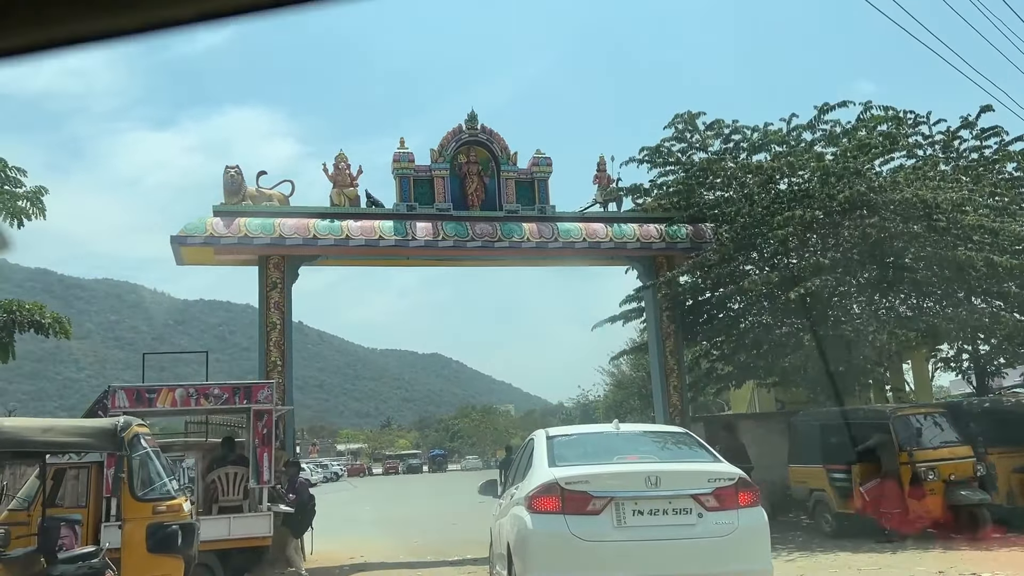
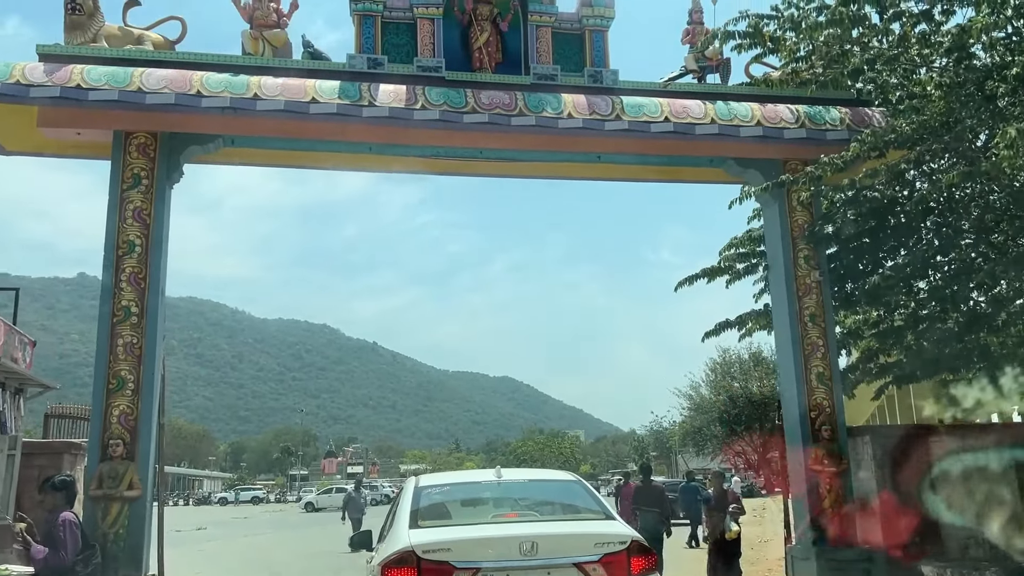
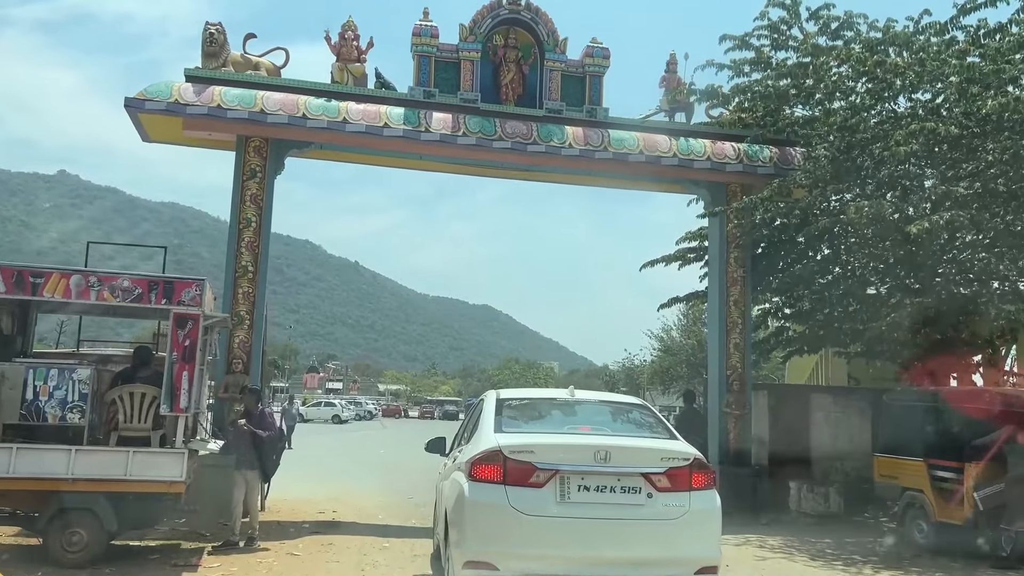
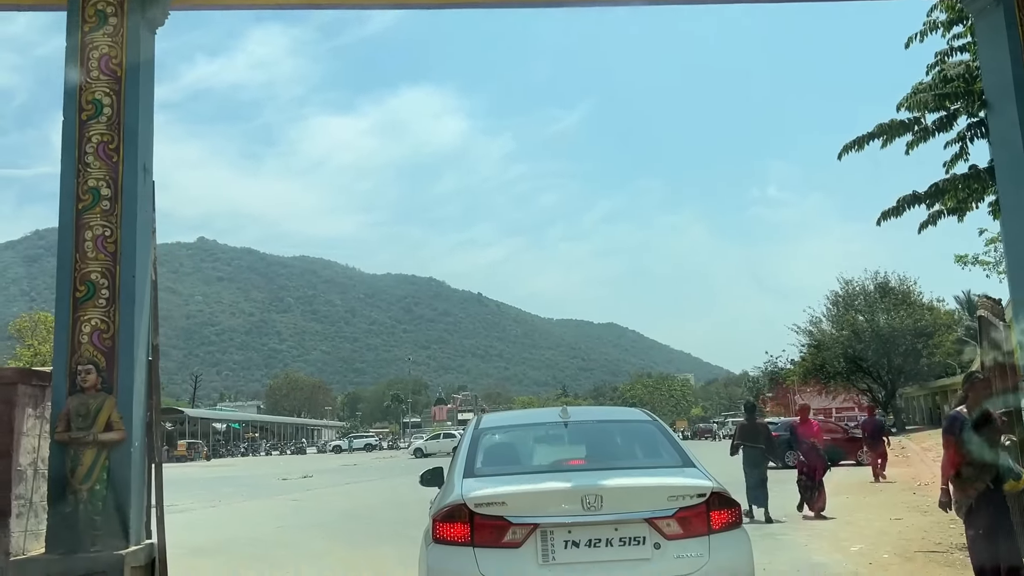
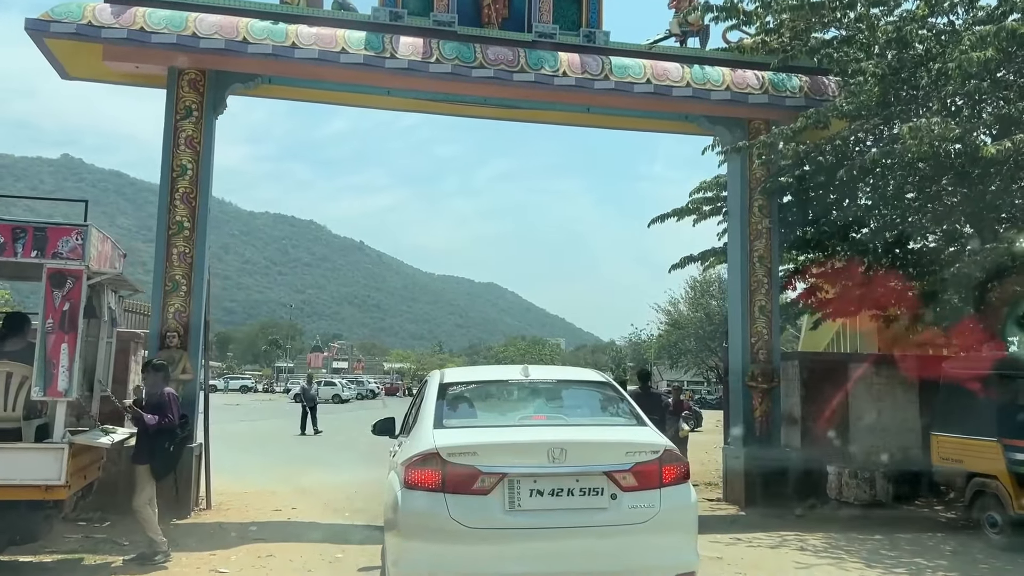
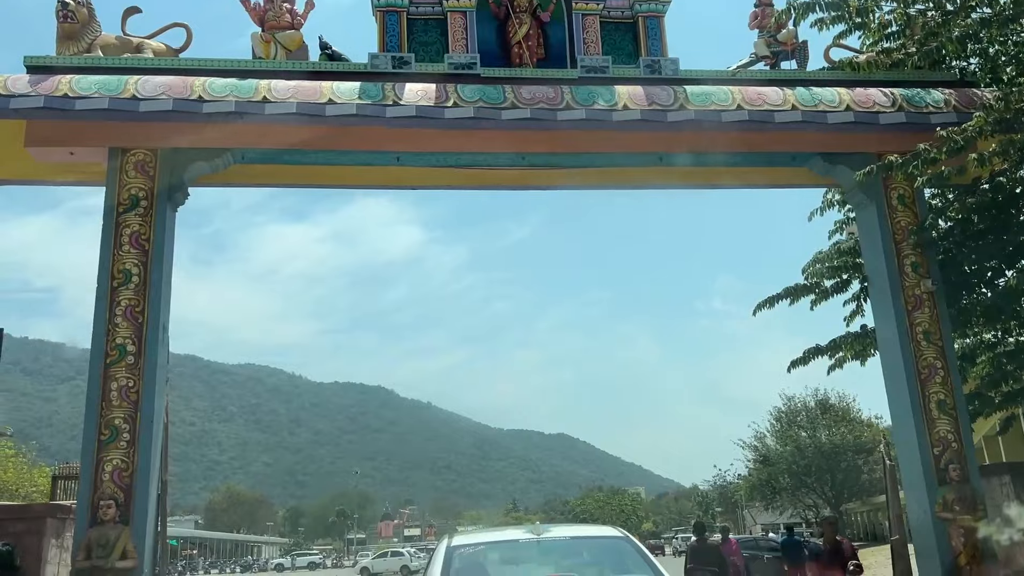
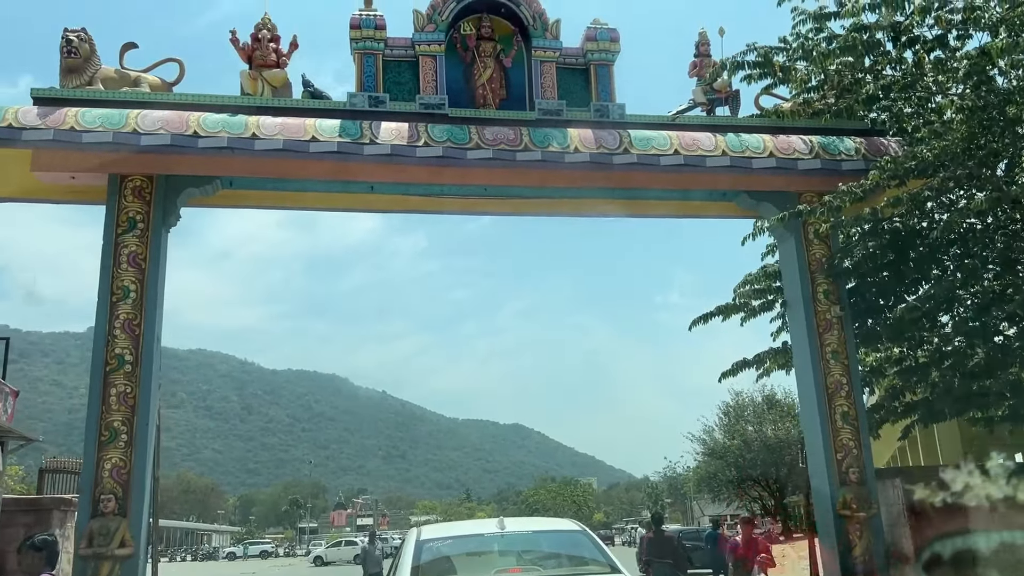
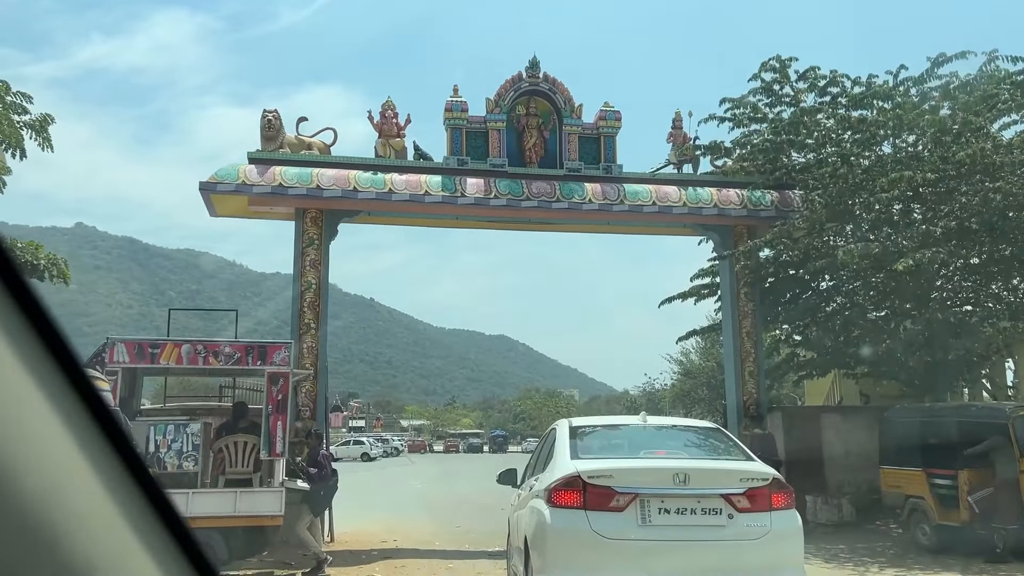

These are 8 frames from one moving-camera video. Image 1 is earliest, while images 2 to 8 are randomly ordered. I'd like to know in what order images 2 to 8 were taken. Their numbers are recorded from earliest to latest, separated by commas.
8, 3, 5, 2, 7, 6, 4
